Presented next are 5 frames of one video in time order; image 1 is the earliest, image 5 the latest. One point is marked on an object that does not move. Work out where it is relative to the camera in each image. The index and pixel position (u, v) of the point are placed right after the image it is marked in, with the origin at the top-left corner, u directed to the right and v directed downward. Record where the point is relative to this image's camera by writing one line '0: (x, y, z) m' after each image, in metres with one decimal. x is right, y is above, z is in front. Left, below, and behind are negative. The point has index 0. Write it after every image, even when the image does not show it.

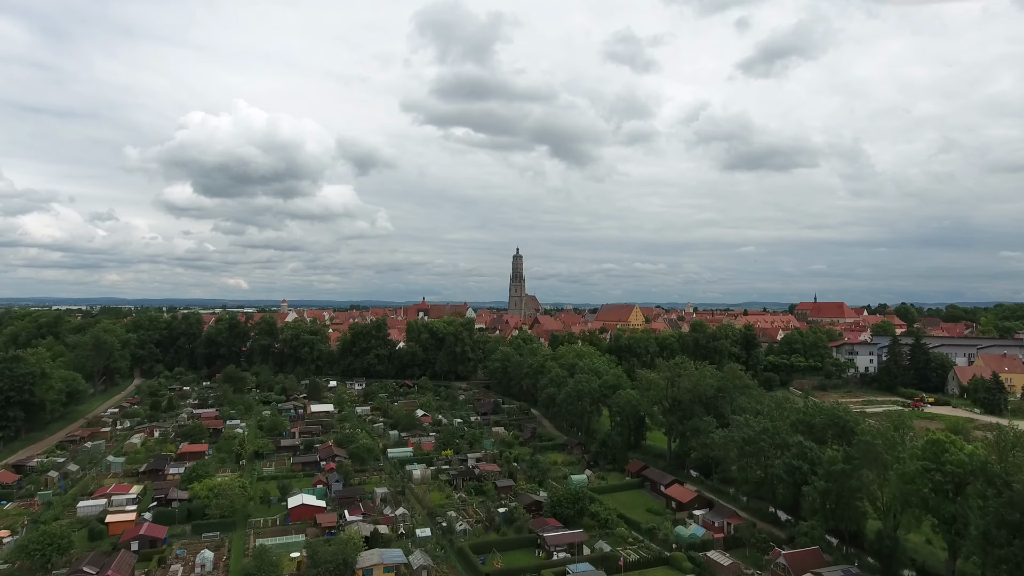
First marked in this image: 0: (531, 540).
0: (+0.6, -7.5, +19.2) m
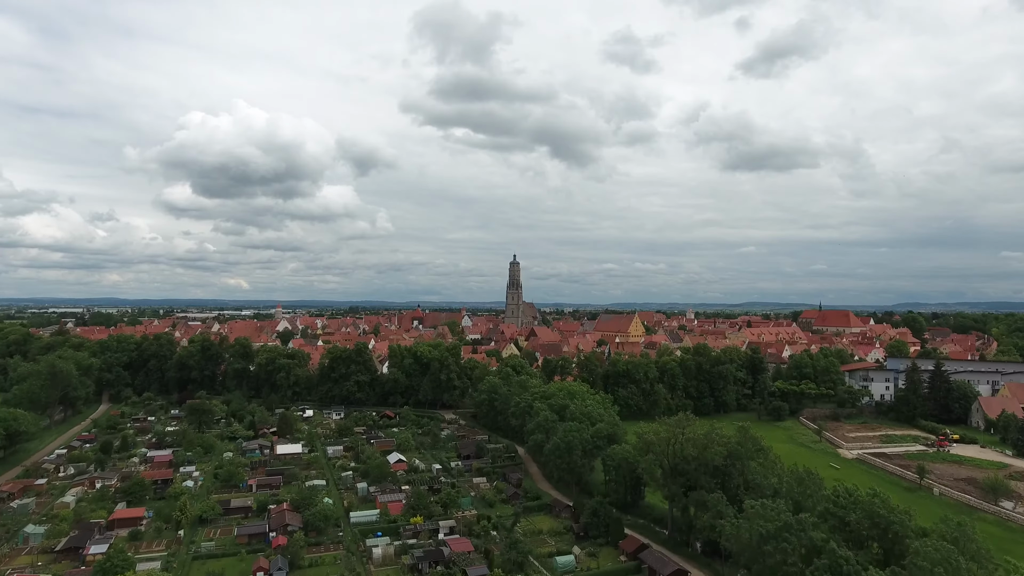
0: (-0.3, -9.3, +15.5) m
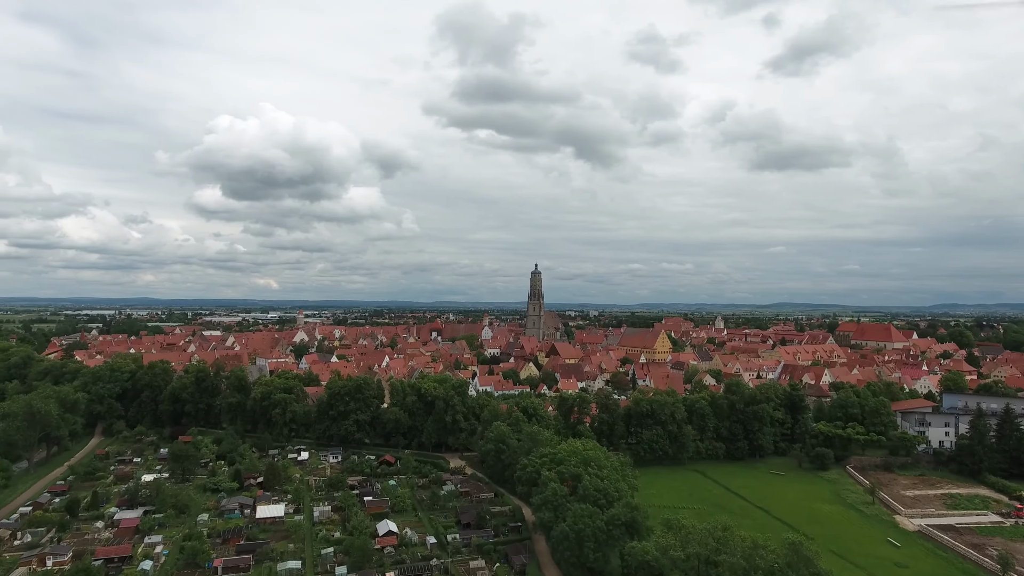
0: (-0.7, -11.6, +11.1) m
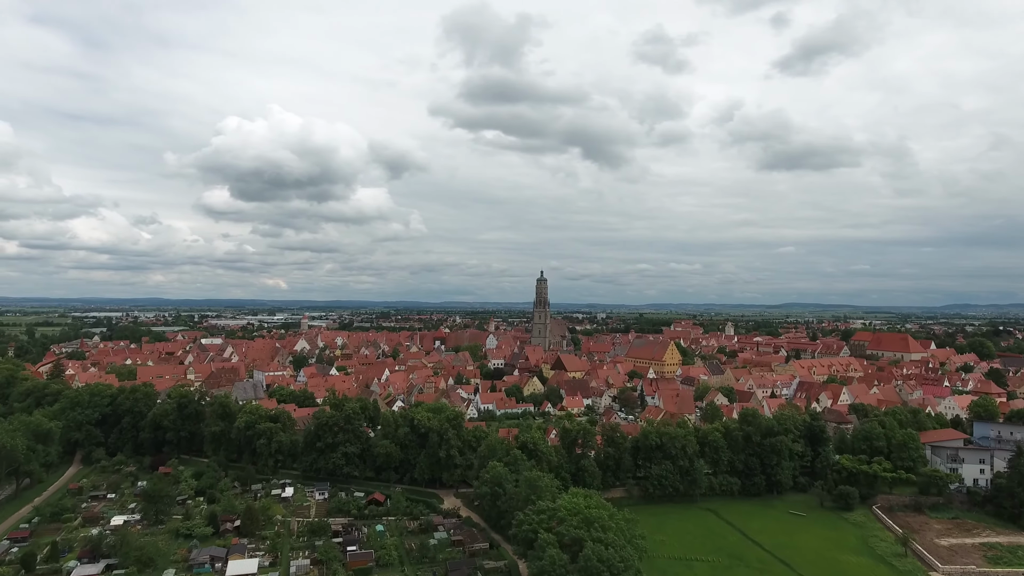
0: (-1.2, -13.2, +8.0) m
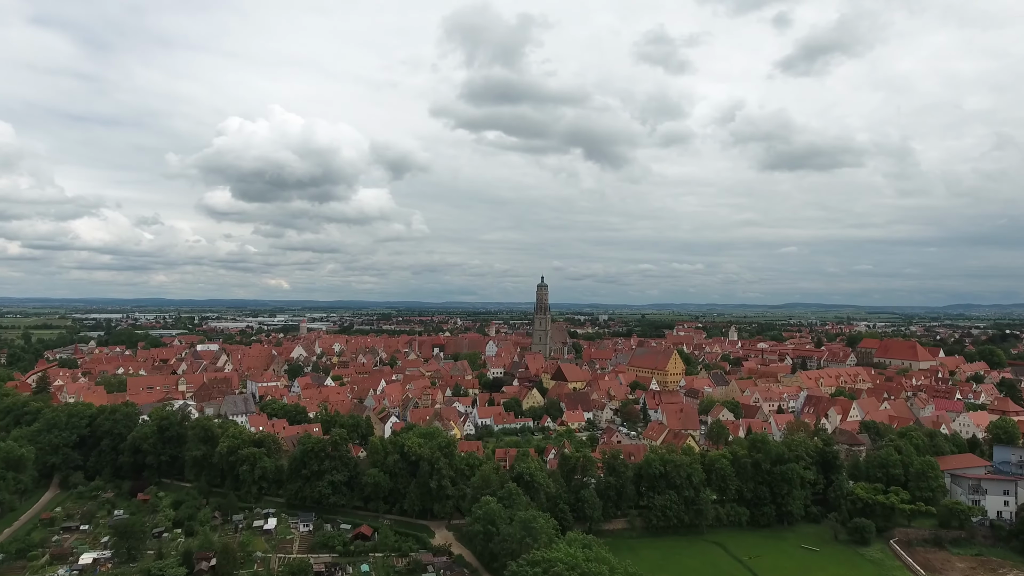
0: (-1.6, -14.5, +5.7) m
